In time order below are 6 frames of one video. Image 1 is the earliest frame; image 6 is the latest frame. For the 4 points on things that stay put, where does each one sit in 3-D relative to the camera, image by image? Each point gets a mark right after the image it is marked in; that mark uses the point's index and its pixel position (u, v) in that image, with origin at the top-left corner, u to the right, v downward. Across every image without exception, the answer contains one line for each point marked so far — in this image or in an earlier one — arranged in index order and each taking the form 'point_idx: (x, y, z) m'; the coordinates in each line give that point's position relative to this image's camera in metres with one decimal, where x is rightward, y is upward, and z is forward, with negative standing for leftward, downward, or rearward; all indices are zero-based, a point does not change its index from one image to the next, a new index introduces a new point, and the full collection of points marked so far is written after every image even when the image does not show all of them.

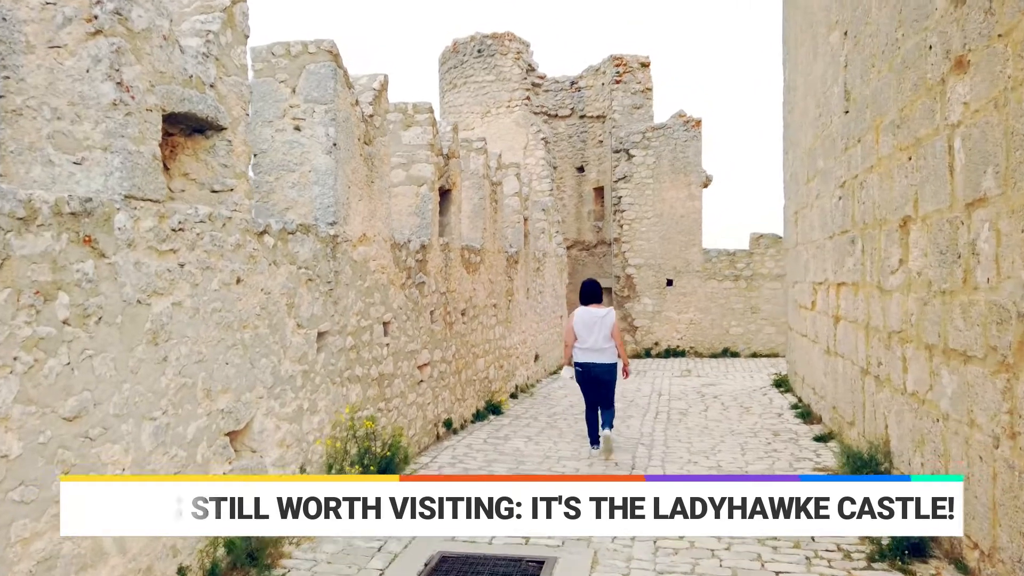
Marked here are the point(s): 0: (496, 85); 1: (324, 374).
0: (-0.3, +3.1, +11.8) m
1: (-1.0, -0.5, +4.1) m
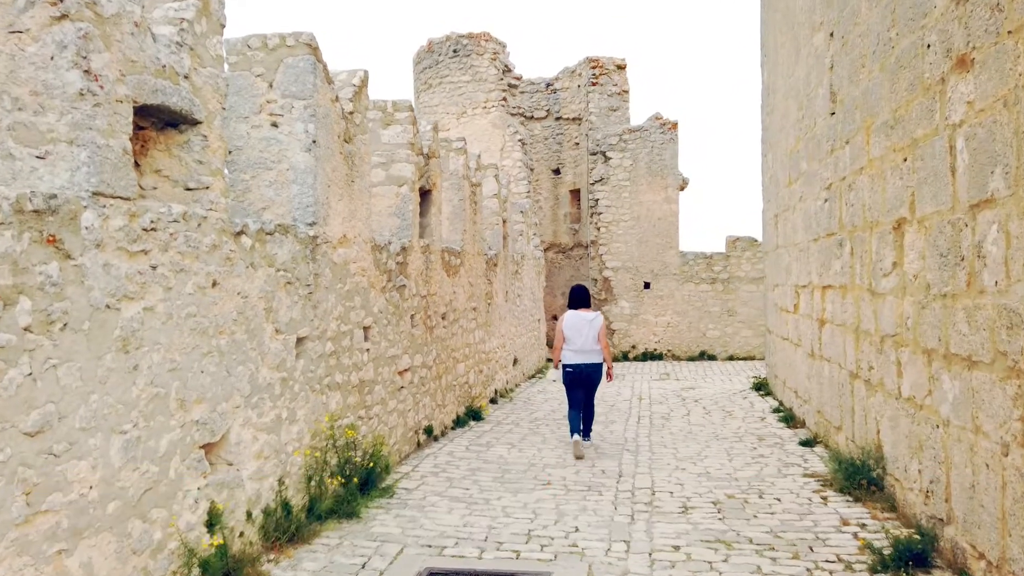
0: (-0.6, +3.1, +11.6) m
1: (-1.1, -0.5, +3.9) m
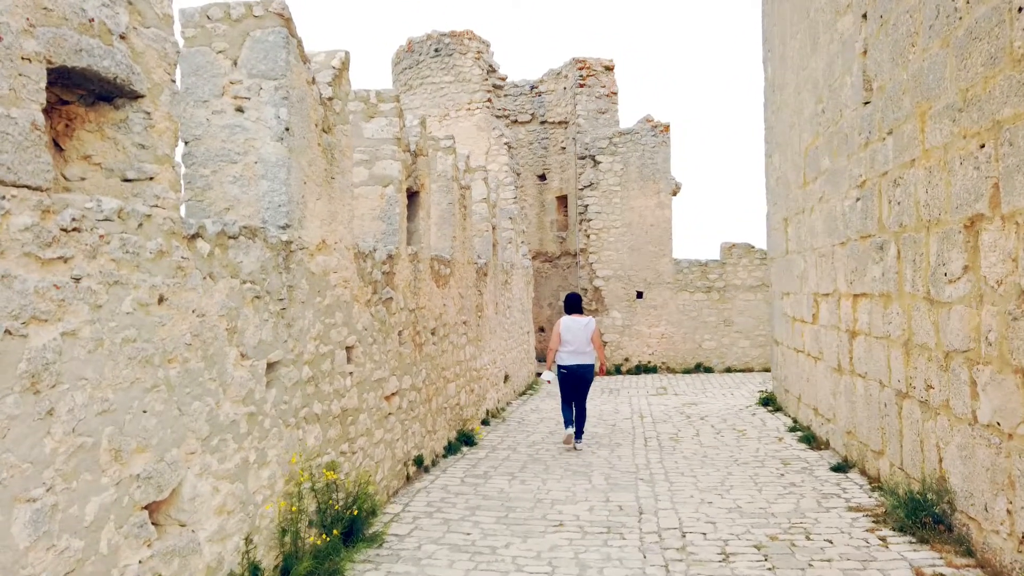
0: (-0.8, +2.9, +11.0) m
1: (-1.0, -0.5, +3.2) m
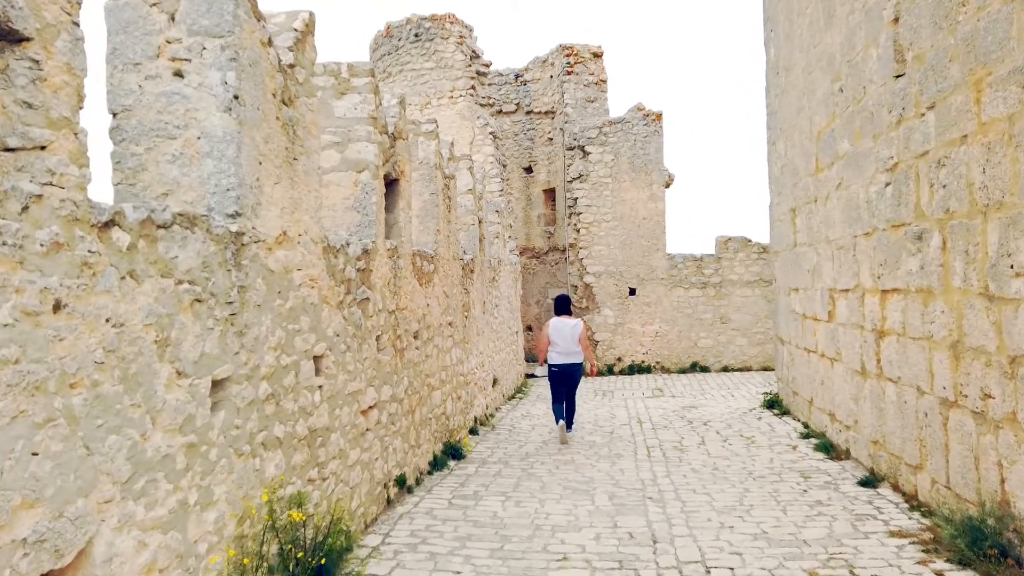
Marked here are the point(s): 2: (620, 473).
0: (-1.0, +2.9, +10.4) m
1: (-1.0, -0.5, +2.7) m
2: (+0.7, -1.3, +5.3) m
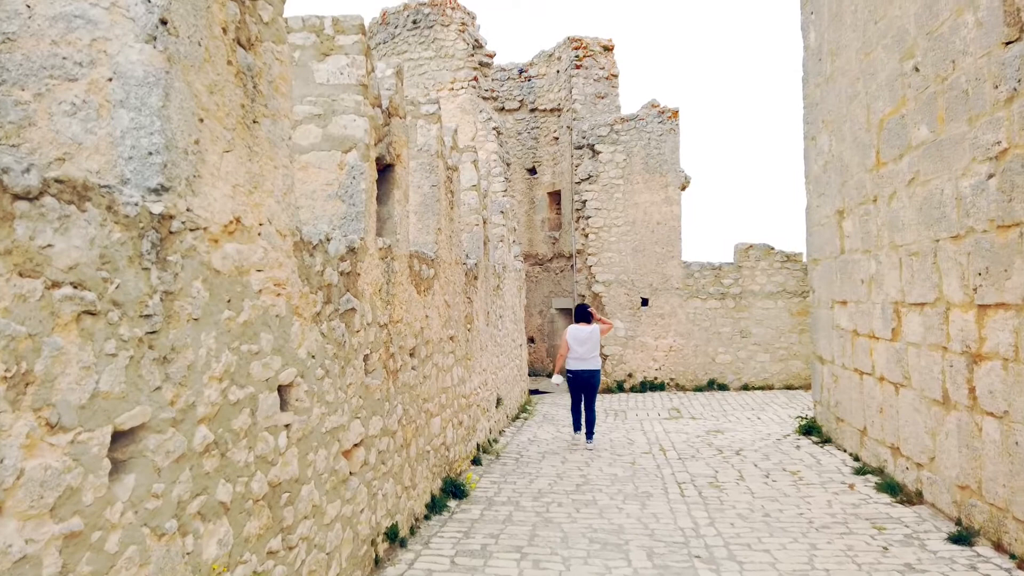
0: (-1.0, +2.8, +9.6) m
1: (-0.9, -0.6, +1.8) m
2: (+0.8, -1.3, +4.4) m
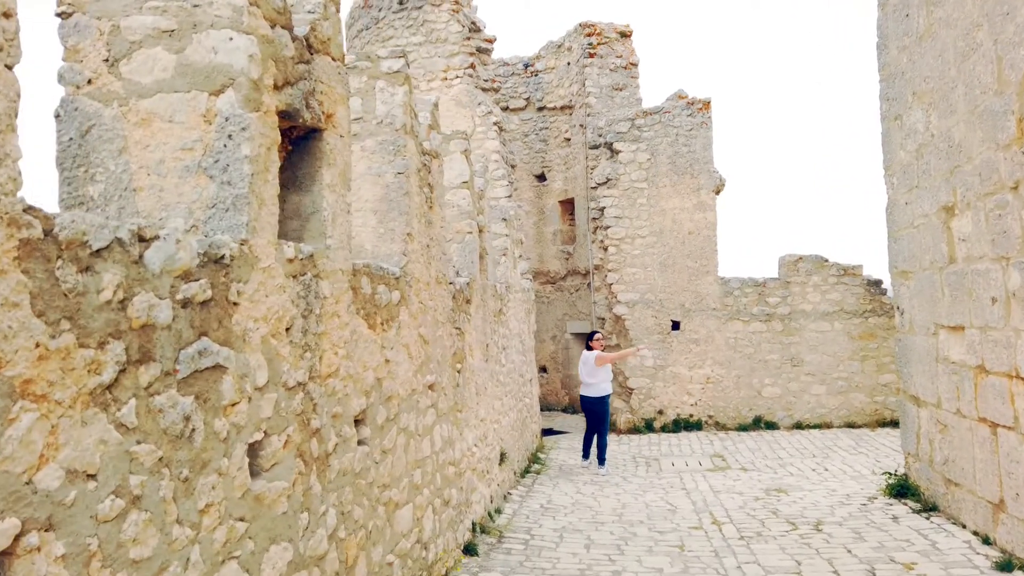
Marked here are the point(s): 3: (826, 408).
0: (-0.9, +2.6, +8.2) m
1: (-0.9, -0.6, +0.3) m
2: (+0.8, -1.4, +2.9) m
3: (+3.4, -1.3, +8.4) m
